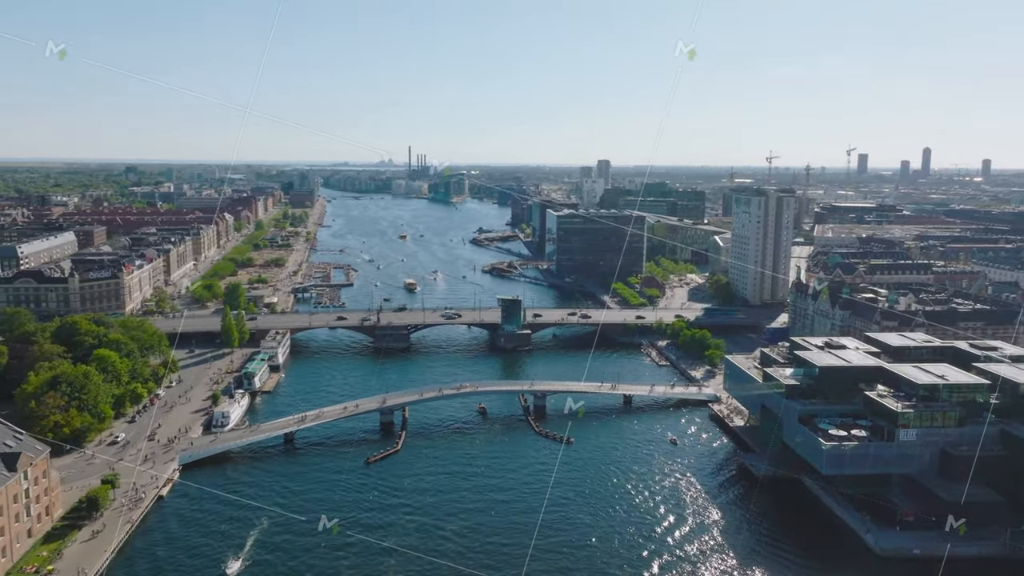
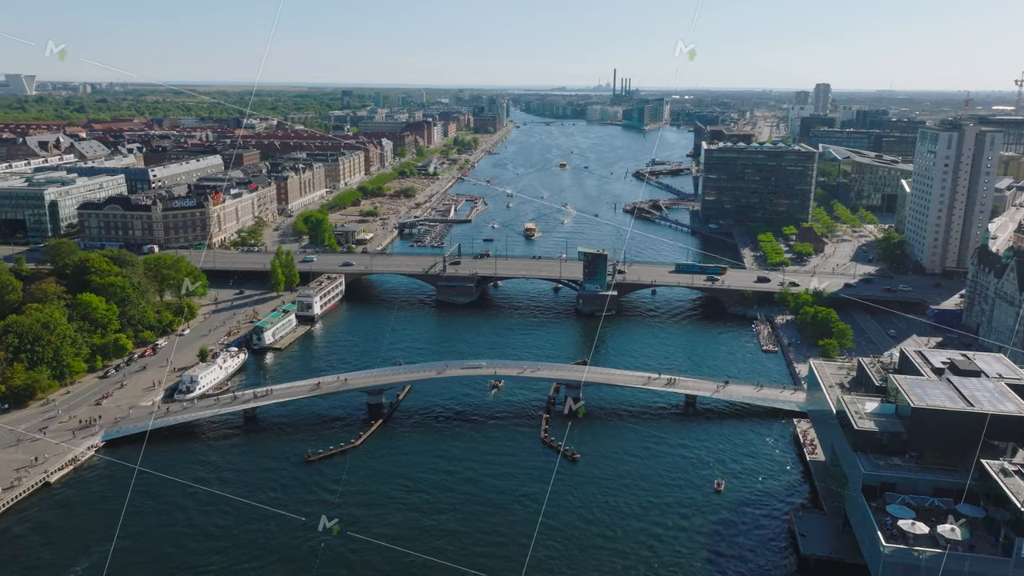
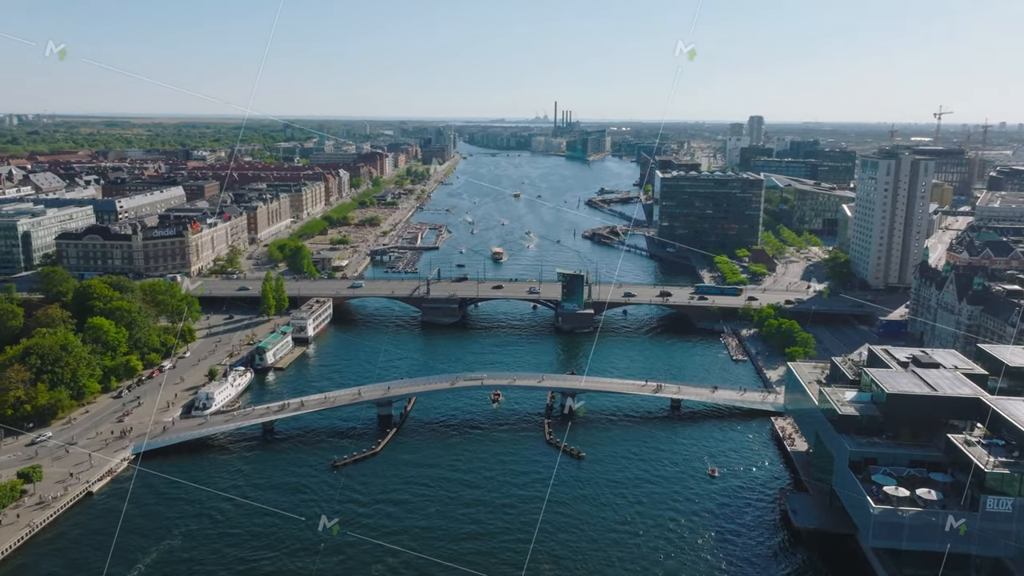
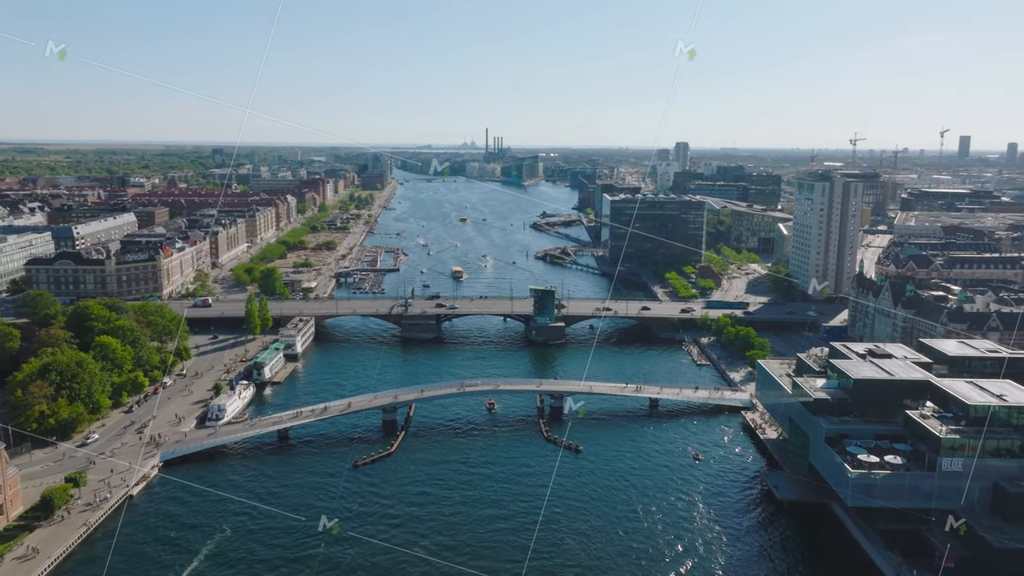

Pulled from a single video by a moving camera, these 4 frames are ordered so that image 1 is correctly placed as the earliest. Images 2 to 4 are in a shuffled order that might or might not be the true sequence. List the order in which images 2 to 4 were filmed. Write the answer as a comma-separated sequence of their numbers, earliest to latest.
4, 3, 2
